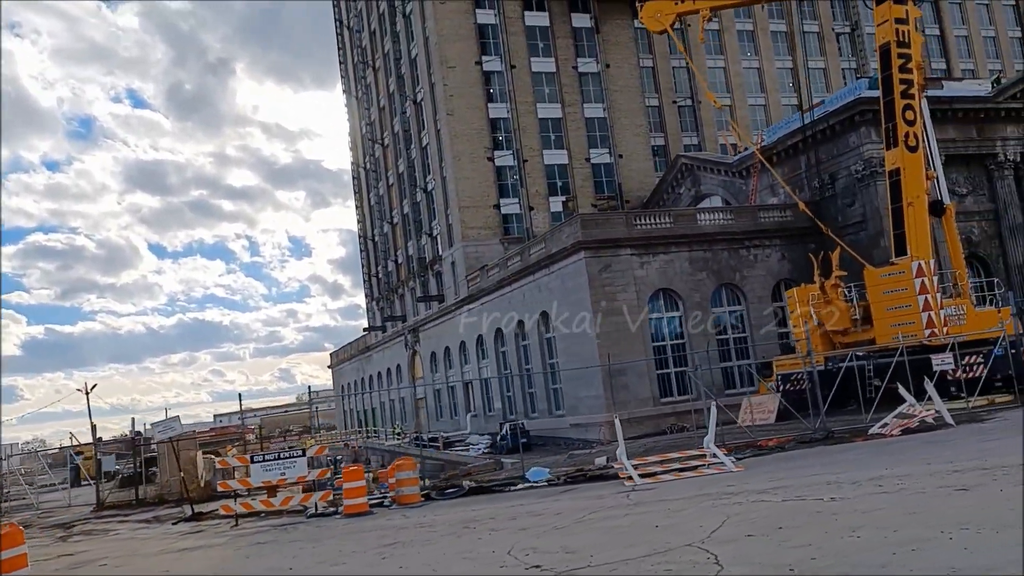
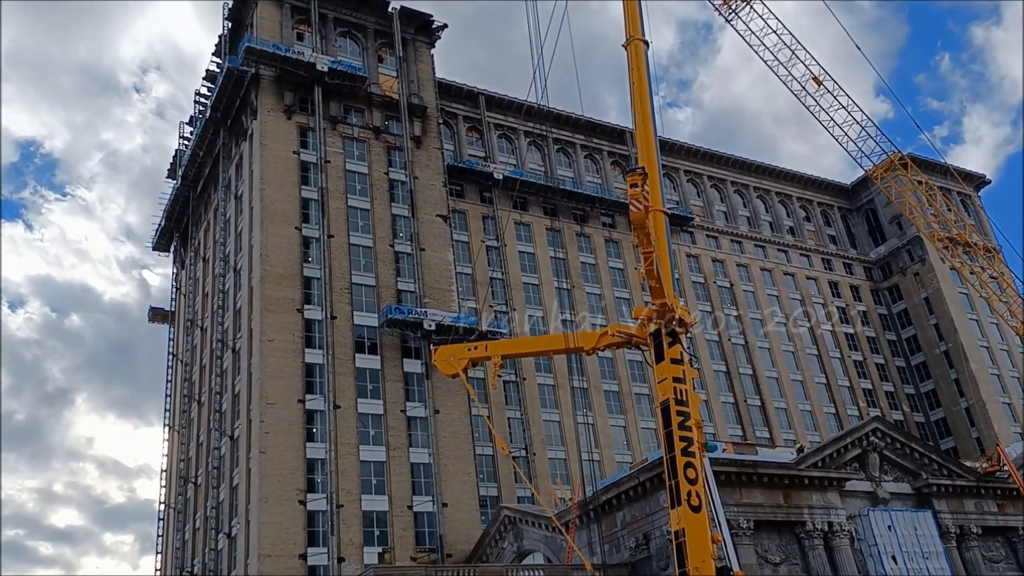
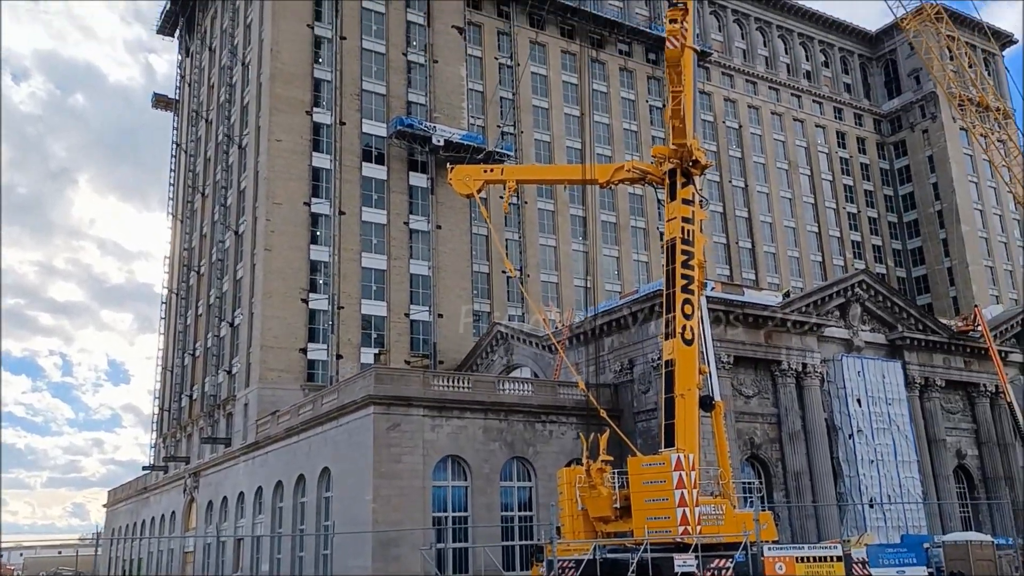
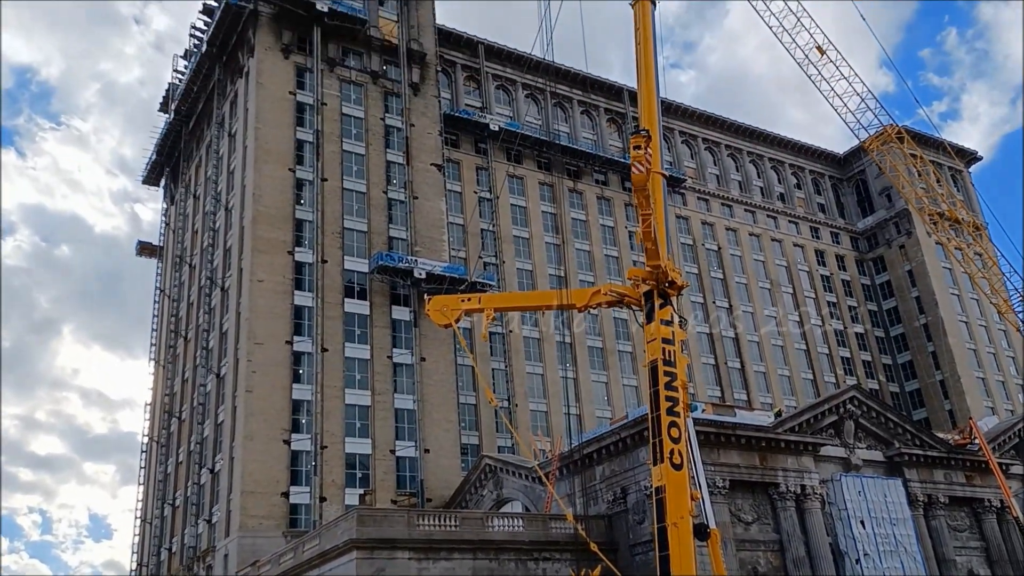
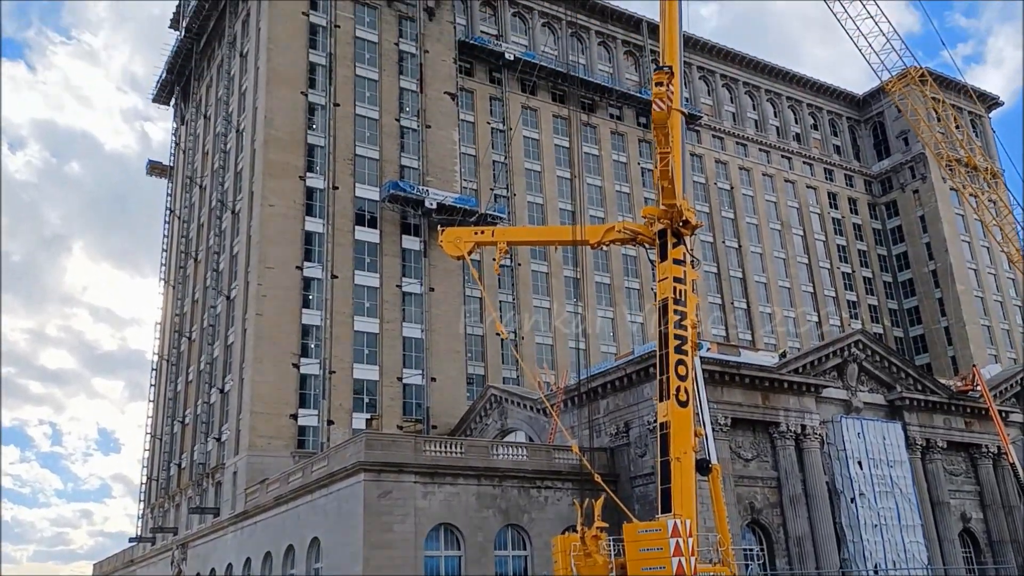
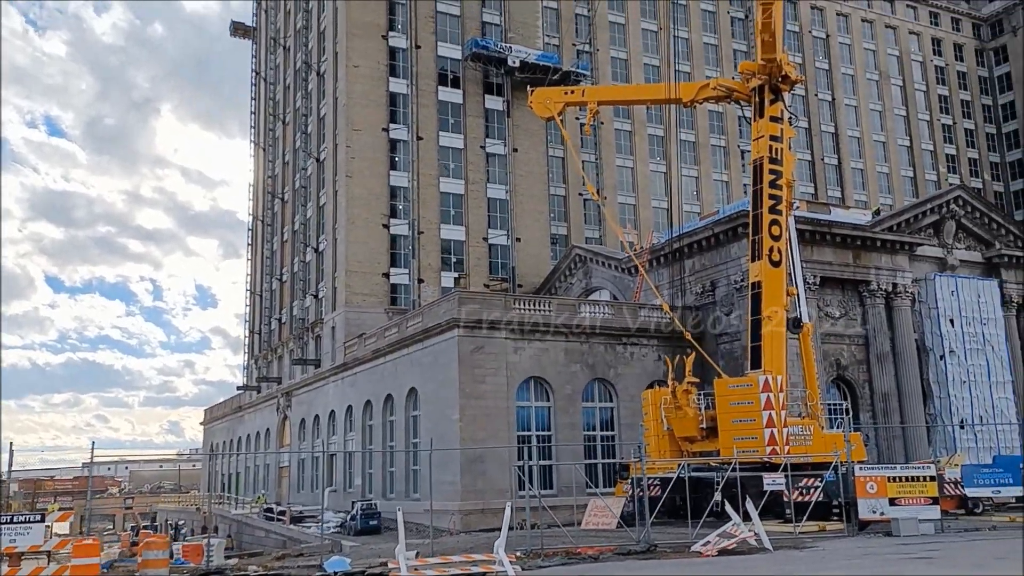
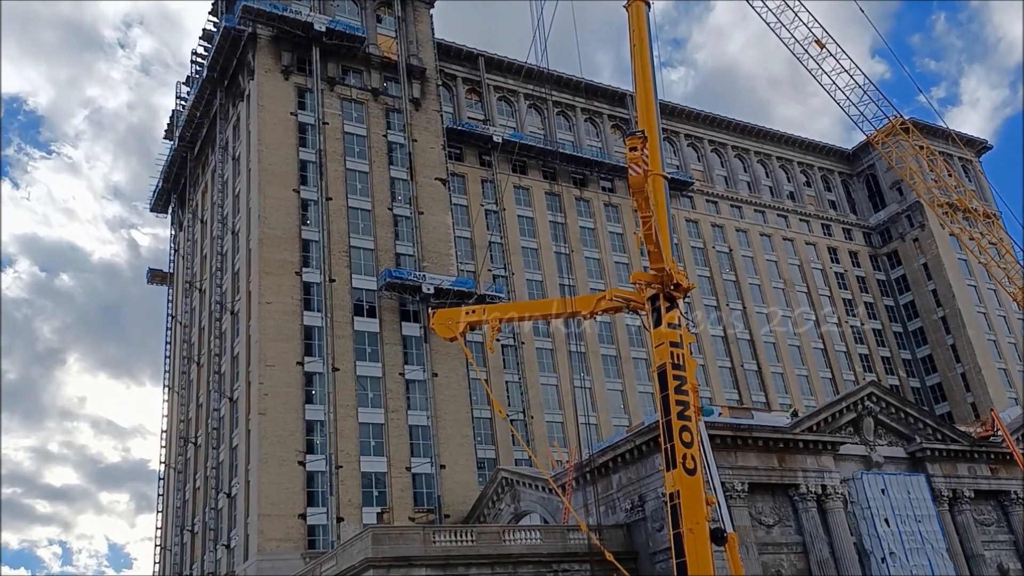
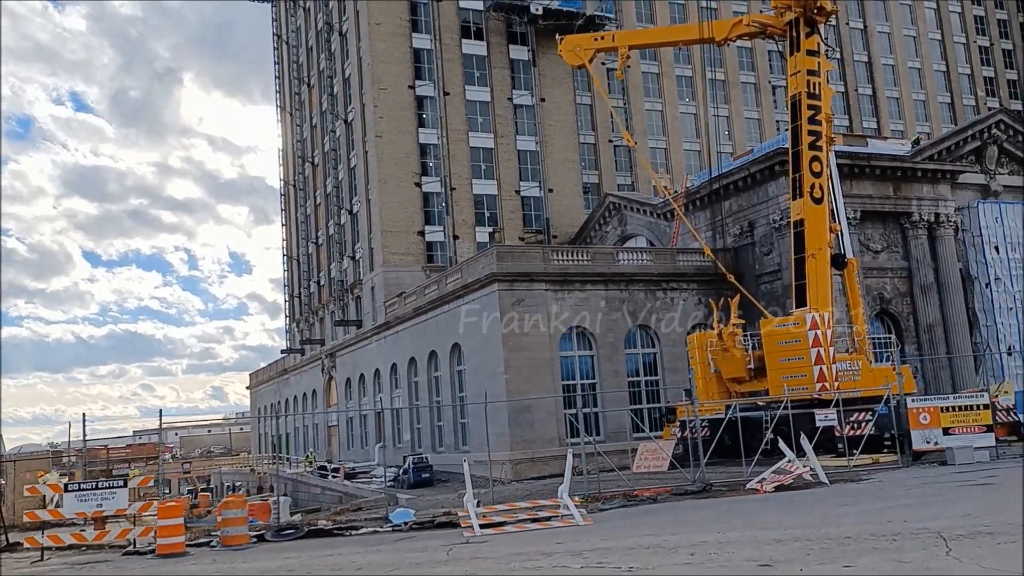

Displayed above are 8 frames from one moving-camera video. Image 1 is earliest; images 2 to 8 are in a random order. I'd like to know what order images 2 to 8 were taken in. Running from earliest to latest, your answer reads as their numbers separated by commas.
8, 6, 3, 5, 4, 2, 7
